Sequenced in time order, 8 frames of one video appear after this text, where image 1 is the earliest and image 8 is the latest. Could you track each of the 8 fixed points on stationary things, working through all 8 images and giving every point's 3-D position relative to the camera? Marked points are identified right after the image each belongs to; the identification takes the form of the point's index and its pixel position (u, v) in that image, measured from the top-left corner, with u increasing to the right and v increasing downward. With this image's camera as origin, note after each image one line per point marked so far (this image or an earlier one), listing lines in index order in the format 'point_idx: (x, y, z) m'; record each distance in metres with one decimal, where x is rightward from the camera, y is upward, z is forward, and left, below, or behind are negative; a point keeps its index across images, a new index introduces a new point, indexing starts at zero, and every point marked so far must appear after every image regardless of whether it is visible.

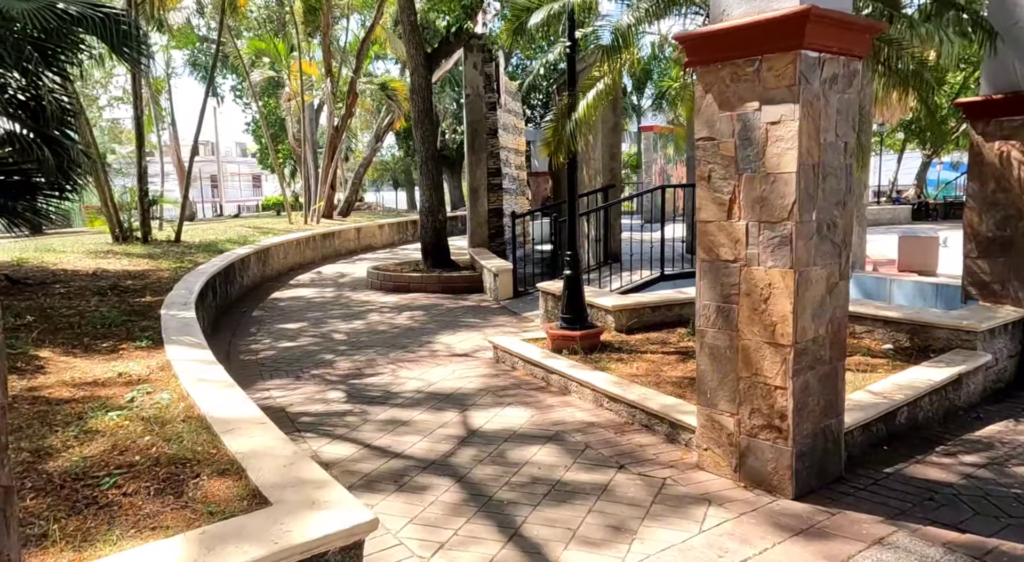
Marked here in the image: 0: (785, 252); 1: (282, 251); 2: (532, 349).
0: (+1.0, +0.1, +3.0) m
1: (-3.5, +0.5, +12.1) m
2: (+0.1, -0.5, +5.4) m
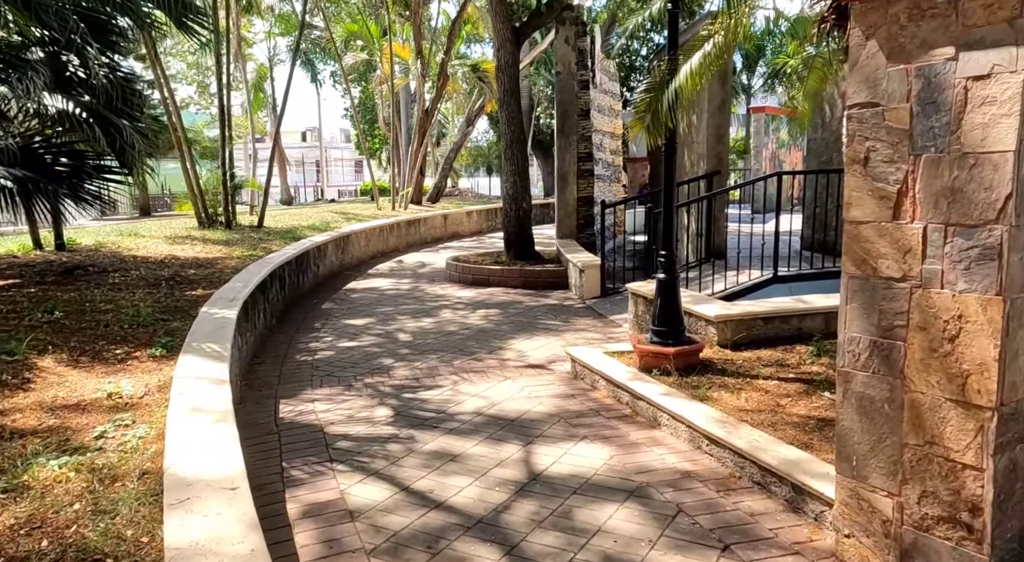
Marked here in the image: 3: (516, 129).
0: (+1.2, 0.0, +2.0) m
1: (-2.2, +0.6, +11.6) m
2: (+0.6, -0.5, +4.6) m
3: (+0.1, +1.9, +10.0) m
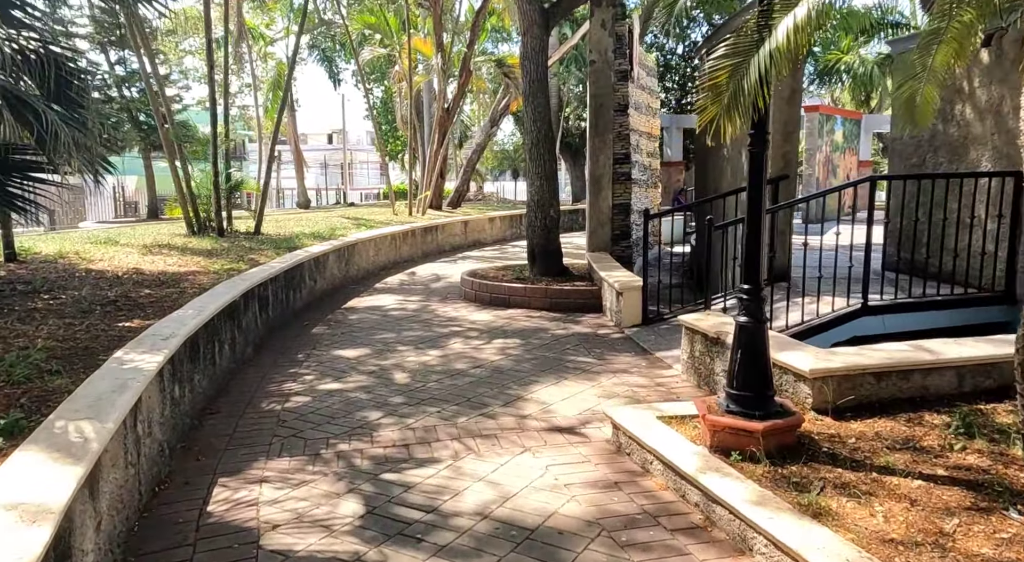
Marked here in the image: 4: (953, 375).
0: (+1.2, -0.1, +0.7) m
1: (-1.8, +0.5, +10.4) m
2: (+0.7, -0.7, +3.3) m
3: (+0.3, +1.7, +8.7) m
4: (+2.1, -0.4, +3.8) m
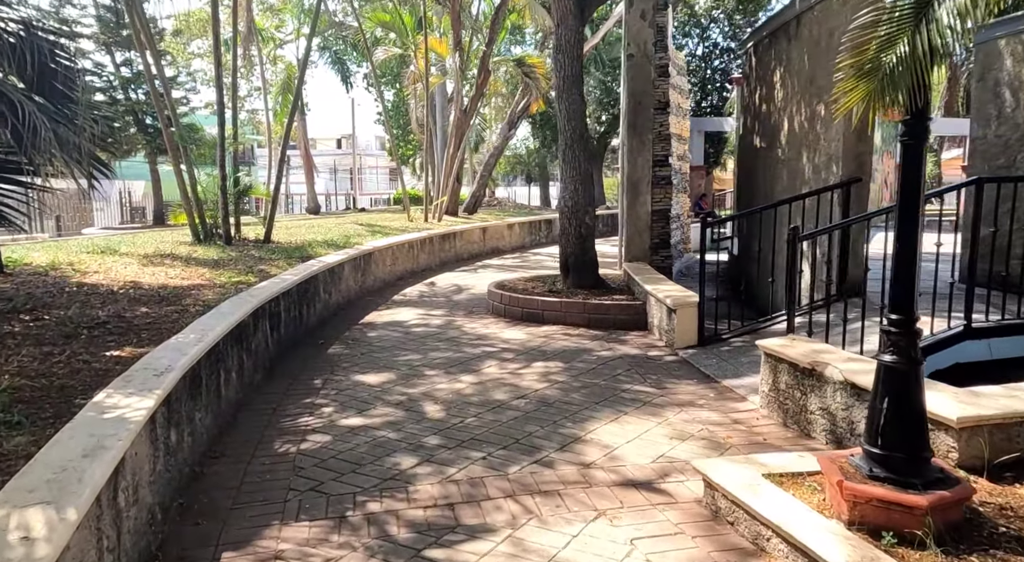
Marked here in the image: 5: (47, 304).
0: (+1.5, -0.2, 0.0) m
1: (-1.5, +0.3, +9.7) m
2: (+1.0, -0.8, +2.5) m
3: (+0.7, +1.6, +8.0) m
4: (+2.4, -0.5, +3.1) m
5: (-2.9, -0.1, +4.9) m
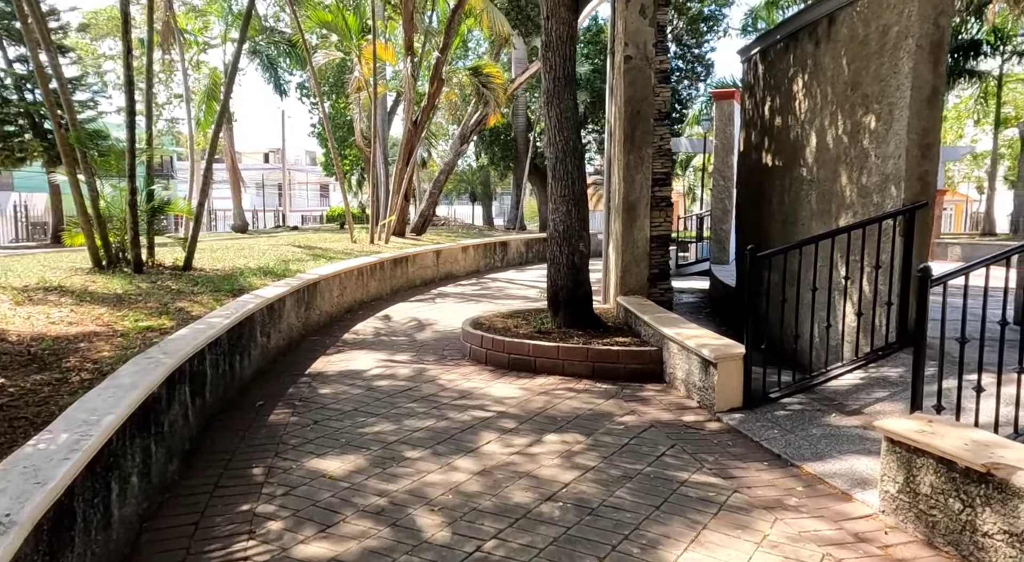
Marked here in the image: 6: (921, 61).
0: (+2.0, -0.4, -1.2) m
1: (-1.8, 0.0, +8.3) m
2: (+1.3, -1.0, +1.3) m
3: (+0.5, +1.3, +6.8) m
4: (+2.6, -0.8, +1.9) m
5: (-2.7, -0.4, +3.3) m
6: (+2.9, +1.6, +5.7) m
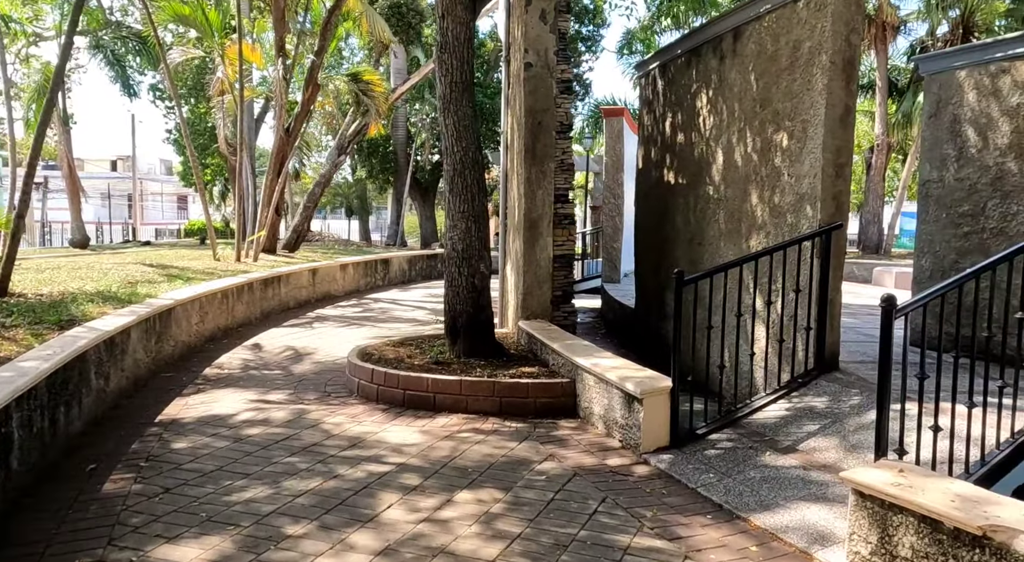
0: (+2.4, -0.4, -1.5) m
1: (-2.9, -0.2, +7.2) m
2: (+1.3, -1.0, +0.8) m
3: (-0.3, +1.1, +6.1) m
4: (+2.5, -0.8, +1.7) m
5: (-3.0, -0.5, +2.2) m
6: (+2.2, +1.4, +5.5) m
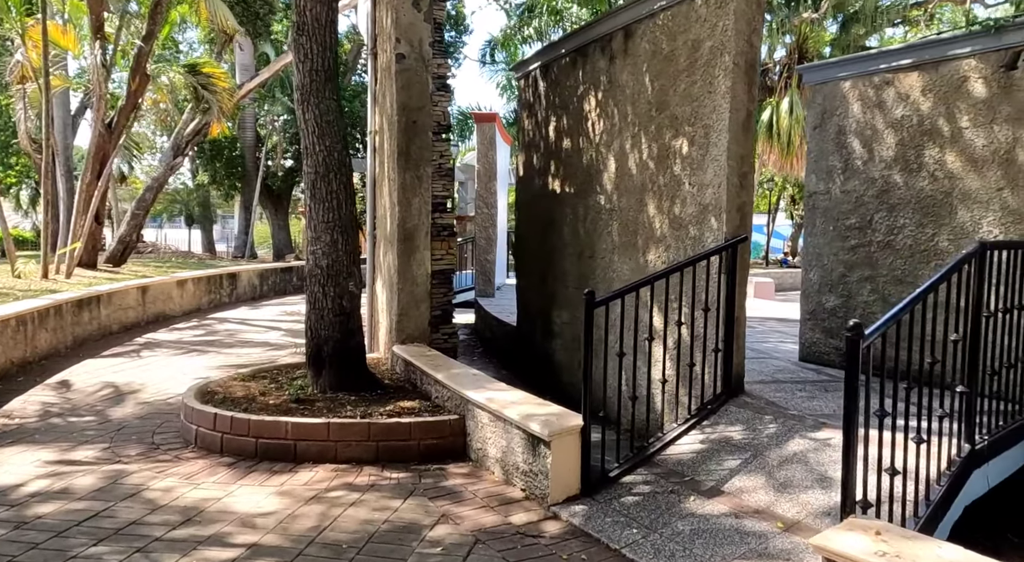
0: (+2.9, -0.4, -1.8) m
1: (-3.8, -0.4, +5.9) m
2: (+1.4, -1.1, +0.3) m
3: (-1.2, +0.9, +5.3) m
4: (+2.5, -0.9, +1.4) m
5: (-3.1, -0.6, +0.9) m
6: (+1.5, +1.3, +5.1) m
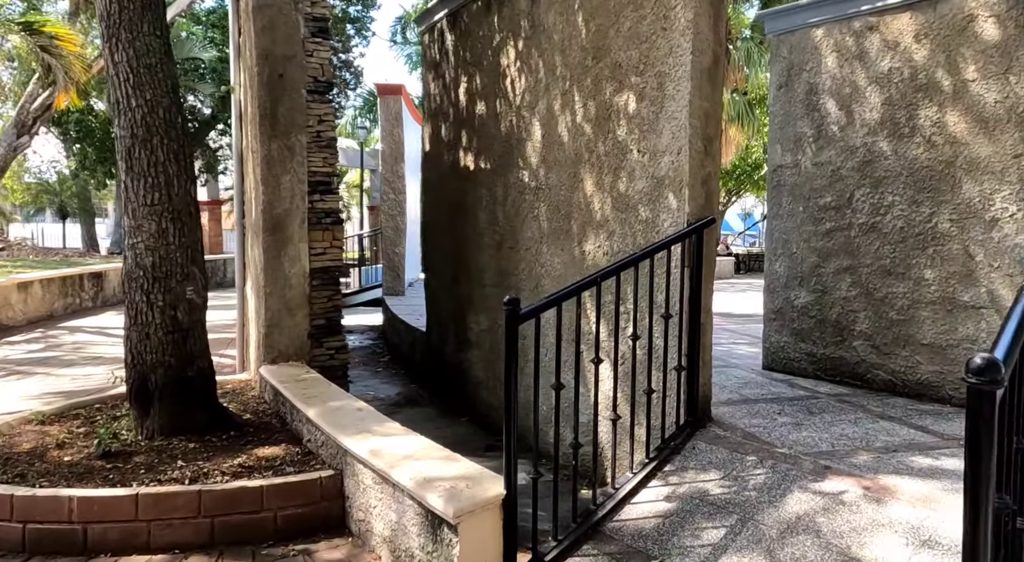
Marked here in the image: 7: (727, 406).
0: (+3.0, -0.4, -2.8) m
1: (-4.4, -0.5, +4.2) m
2: (+1.4, -1.1, -0.9) m
3: (-1.7, +0.9, +3.8) m
4: (+2.3, -0.9, +0.3) m
5: (-3.1, -0.7, -0.7) m
6: (+0.9, +1.3, +3.9) m
7: (+1.2, -0.7, +4.4) m
